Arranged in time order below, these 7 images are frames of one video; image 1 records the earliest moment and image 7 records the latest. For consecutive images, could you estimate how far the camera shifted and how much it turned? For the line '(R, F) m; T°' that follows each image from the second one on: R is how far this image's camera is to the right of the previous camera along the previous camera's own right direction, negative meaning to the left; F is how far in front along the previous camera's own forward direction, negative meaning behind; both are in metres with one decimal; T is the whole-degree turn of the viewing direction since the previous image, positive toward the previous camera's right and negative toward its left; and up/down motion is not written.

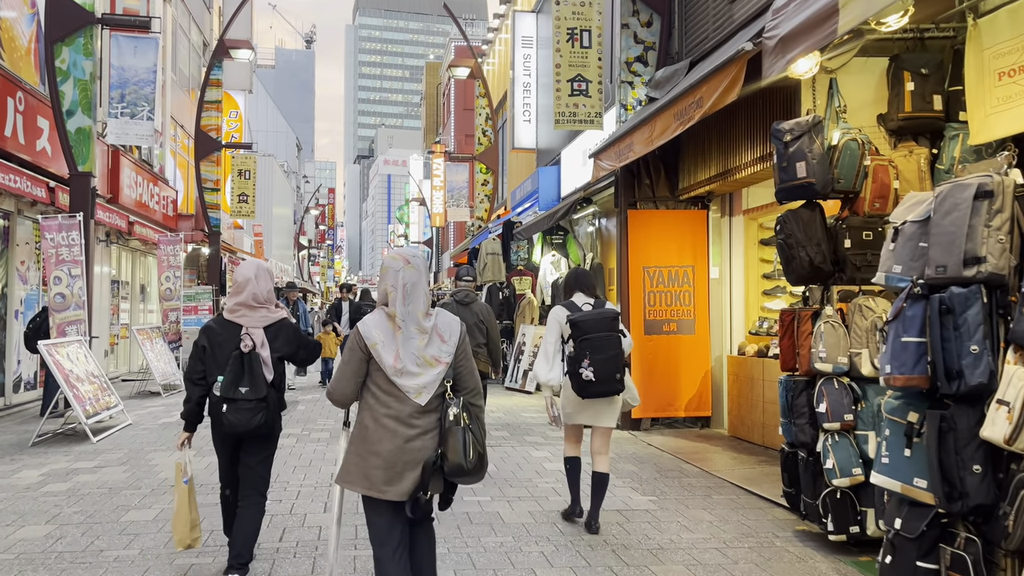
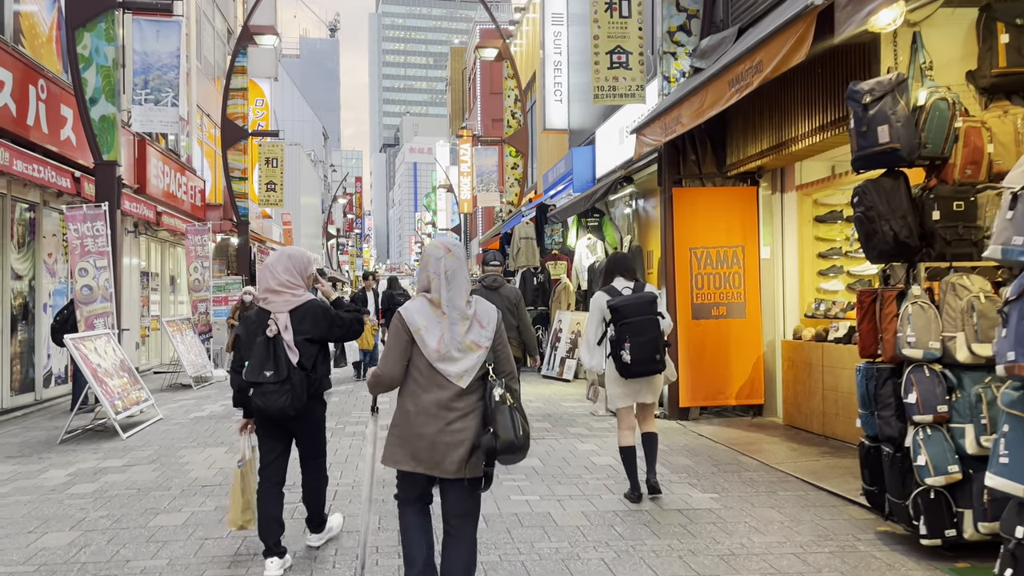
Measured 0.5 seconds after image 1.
(-0.1, +0.4) m; -2°
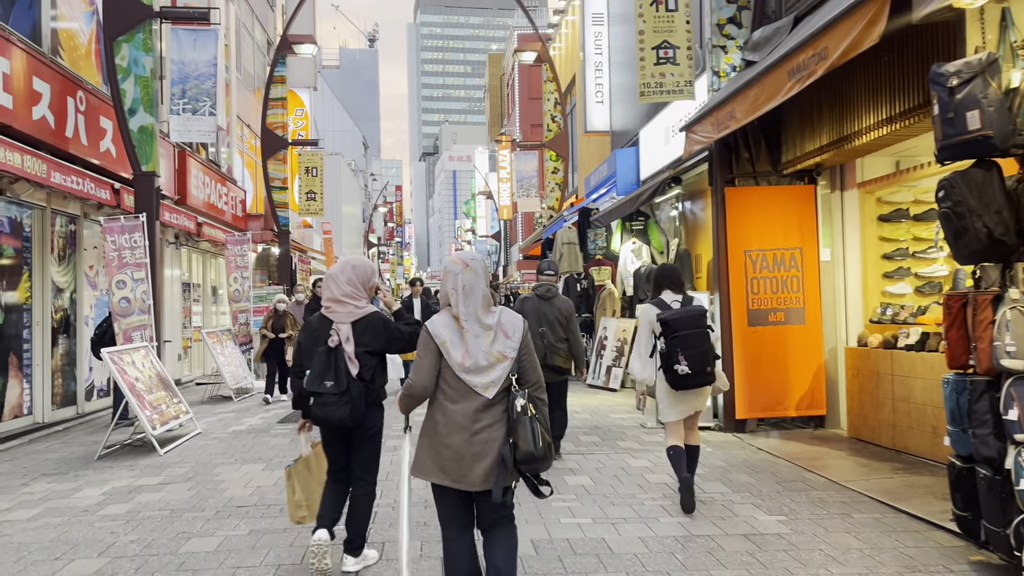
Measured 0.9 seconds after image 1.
(0.0, +0.3) m; -3°
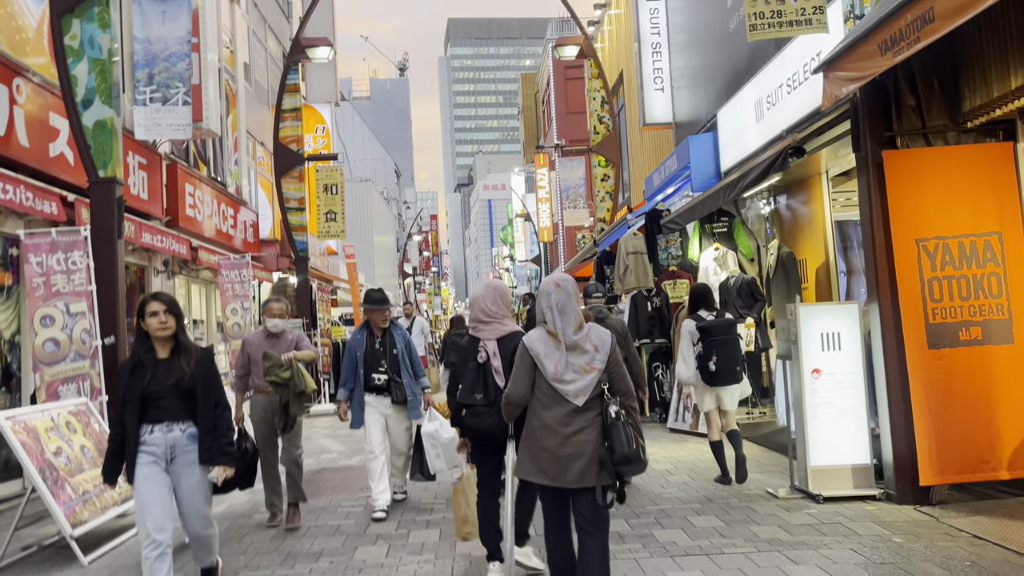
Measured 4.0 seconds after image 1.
(-0.2, +2.3) m; -3°
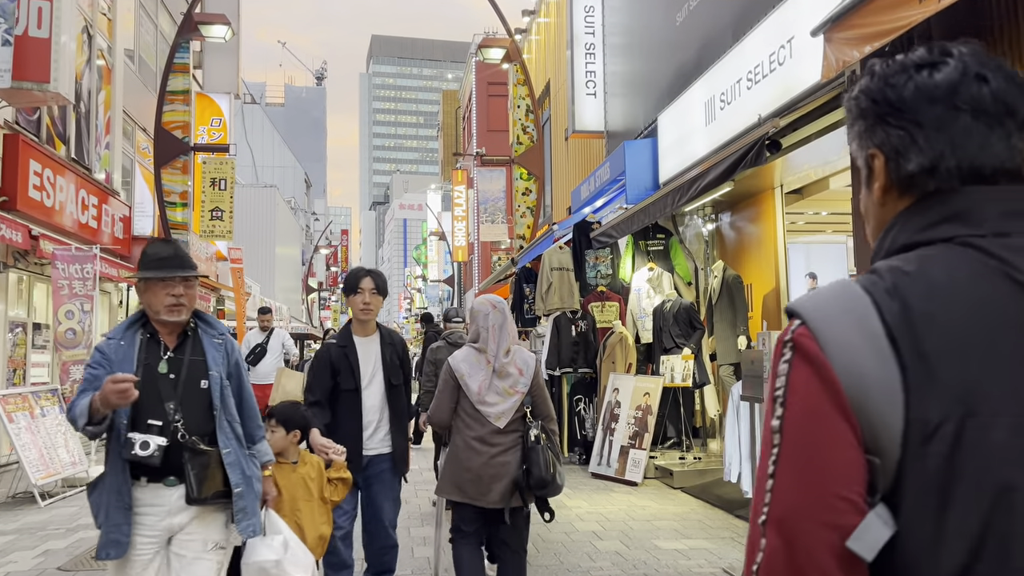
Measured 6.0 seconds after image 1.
(+0.1, +1.4) m; +6°
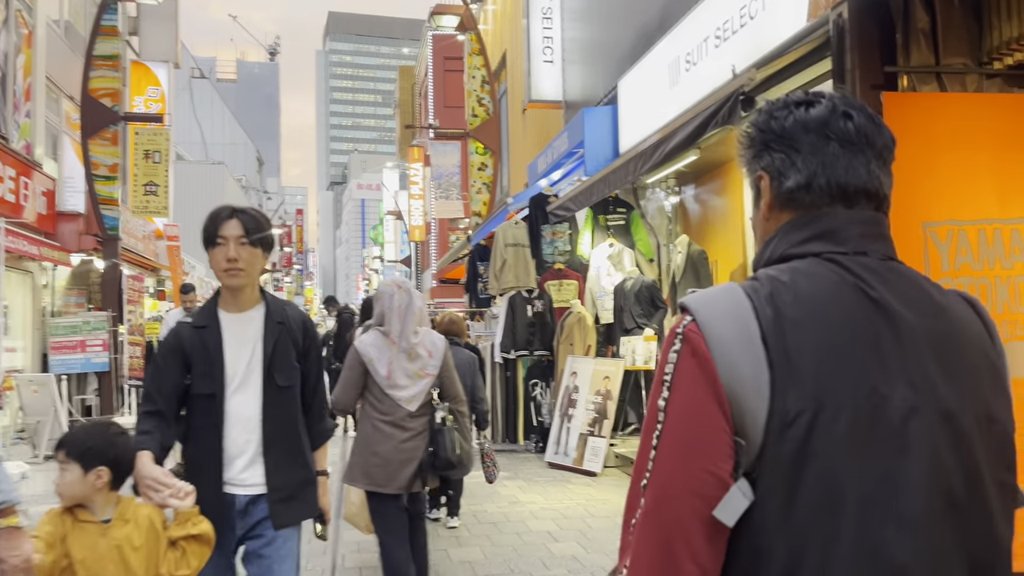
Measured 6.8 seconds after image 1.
(+0.1, +0.6) m; +3°
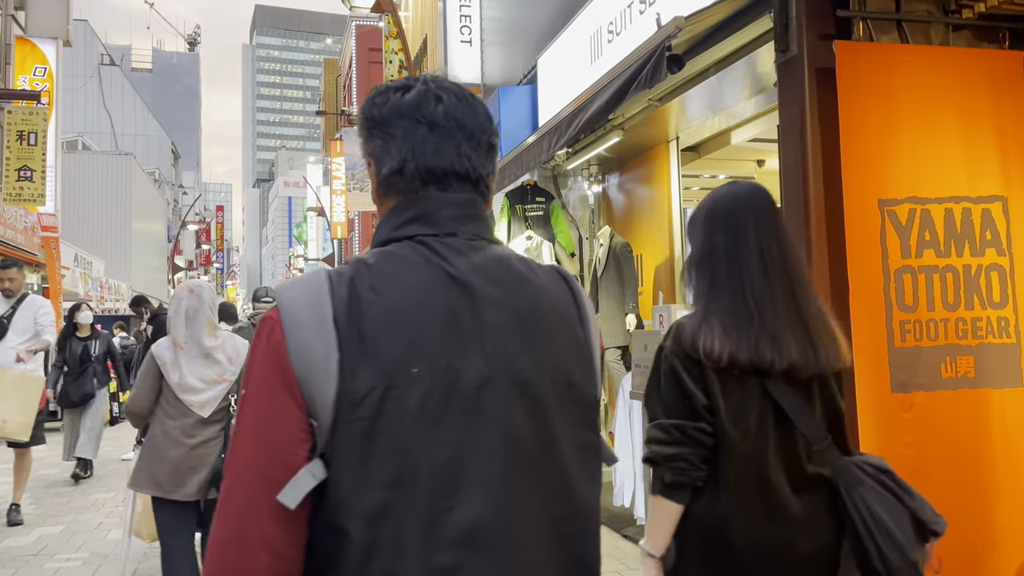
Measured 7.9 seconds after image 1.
(+0.2, +0.8) m; +5°
